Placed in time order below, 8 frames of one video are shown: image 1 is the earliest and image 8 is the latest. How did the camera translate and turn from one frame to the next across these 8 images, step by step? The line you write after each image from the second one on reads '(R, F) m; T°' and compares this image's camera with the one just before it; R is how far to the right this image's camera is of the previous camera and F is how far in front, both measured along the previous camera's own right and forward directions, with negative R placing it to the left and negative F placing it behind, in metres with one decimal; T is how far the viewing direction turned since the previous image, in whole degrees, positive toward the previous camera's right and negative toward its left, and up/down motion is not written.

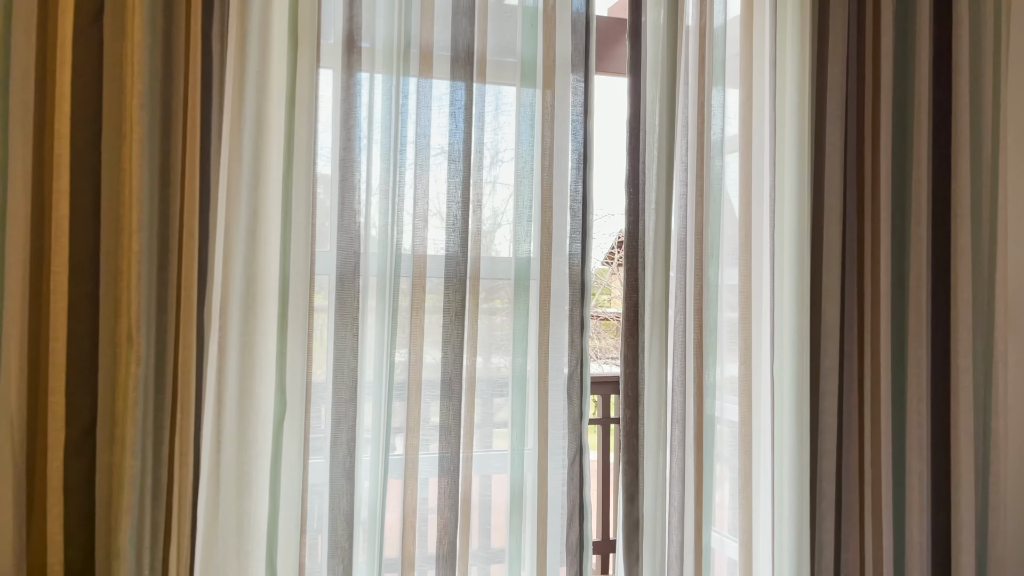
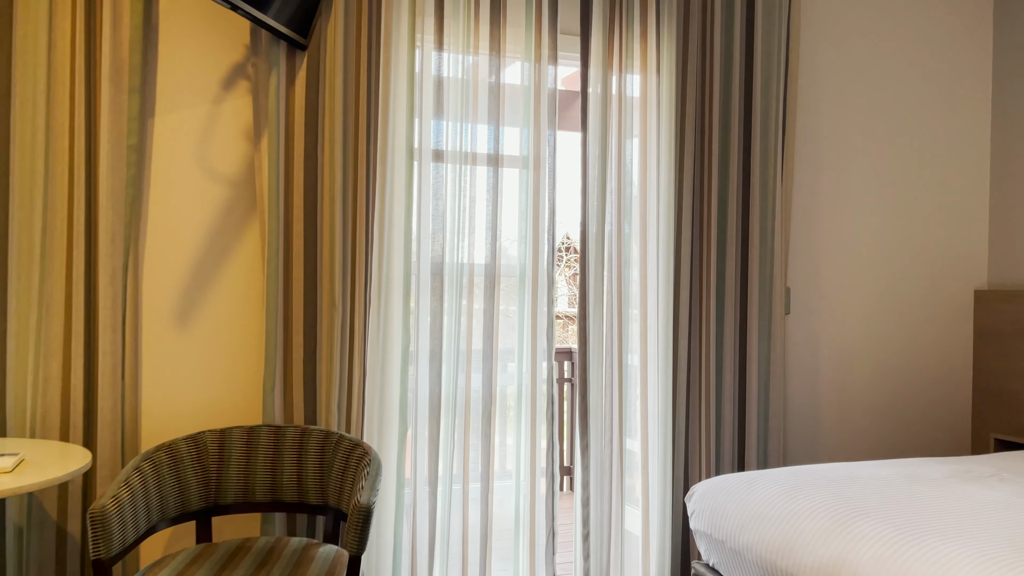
(-0.2, -1.1) m; +4°
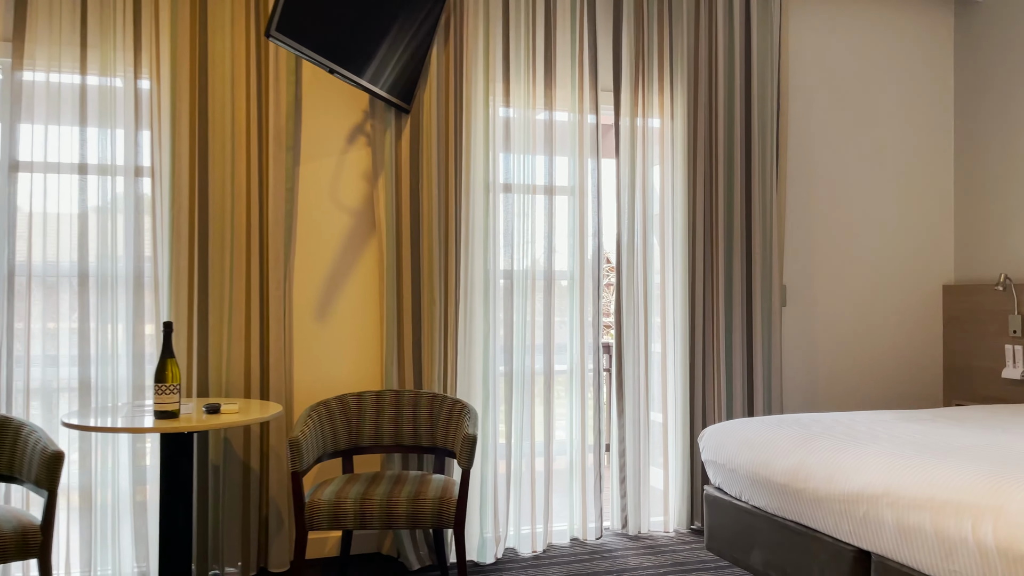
(-0.1, -0.7) m; -2°
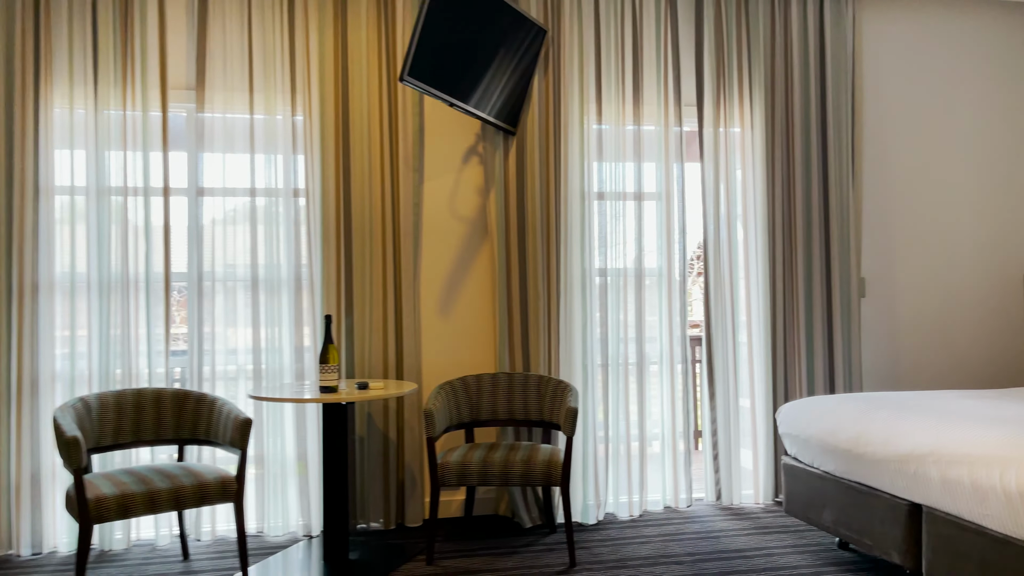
(0.0, -0.4) m; -7°
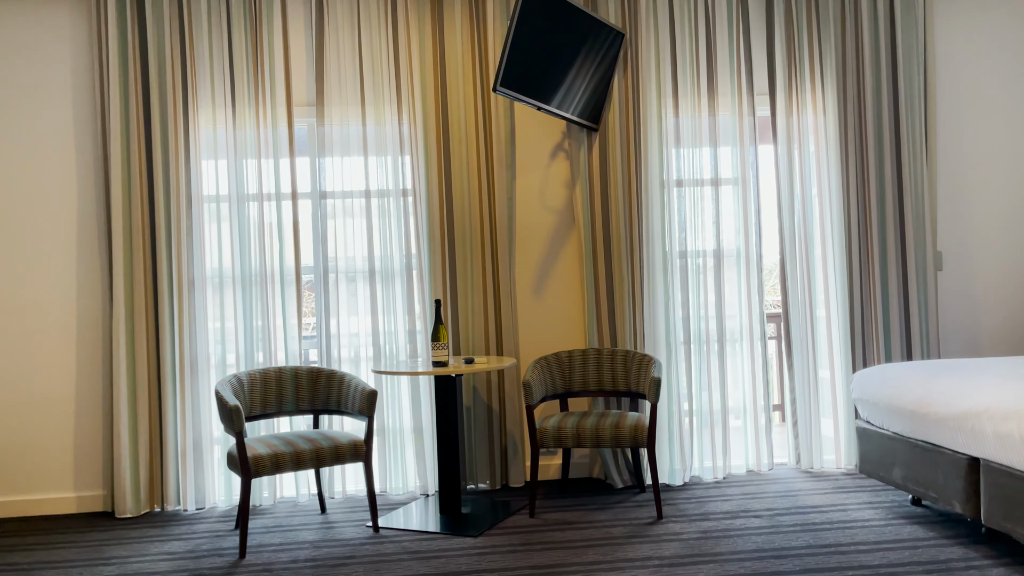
(0.0, -0.3) m; -6°
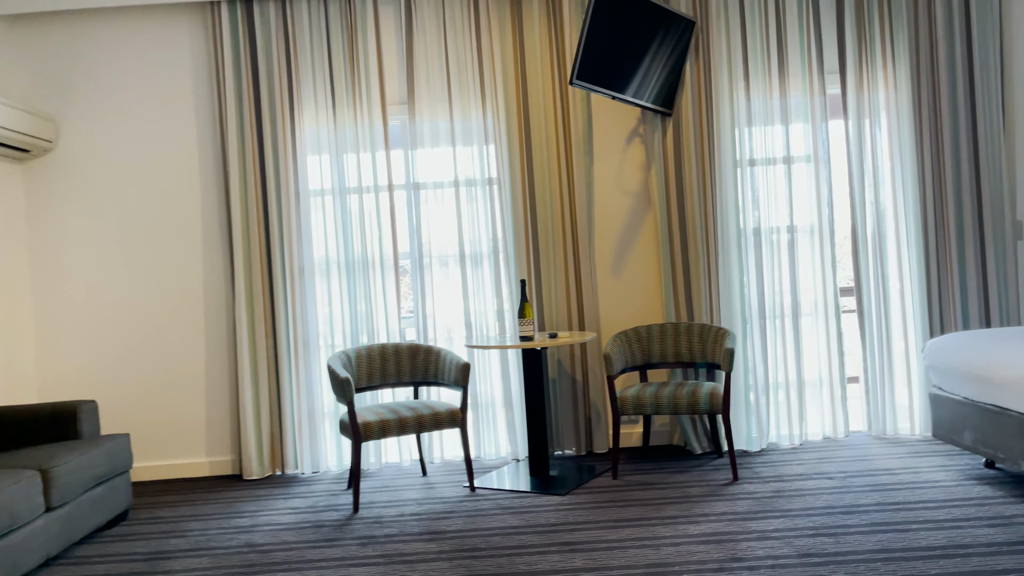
(0.0, -0.3) m; -6°
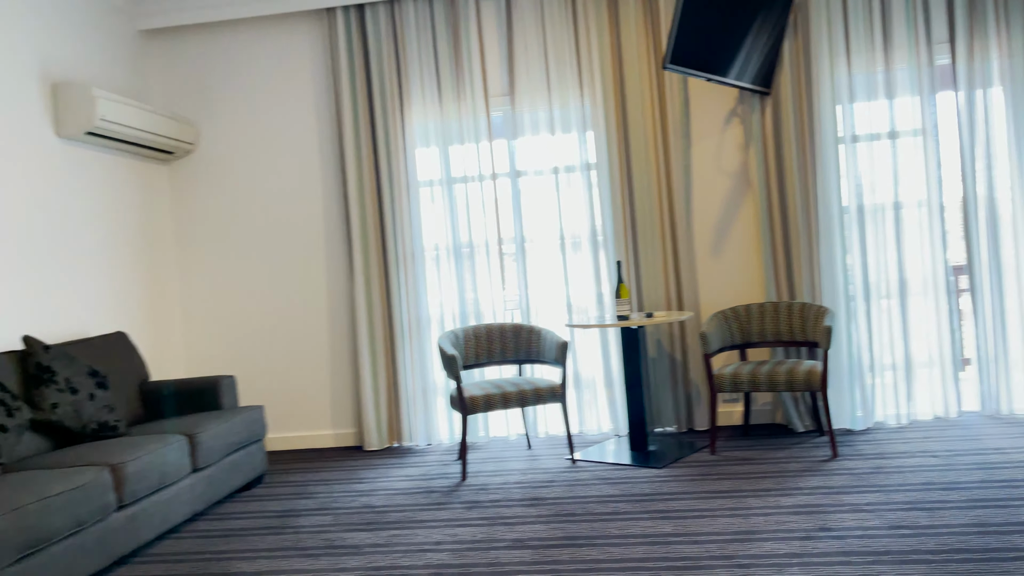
(+0.1, -0.1) m; -8°
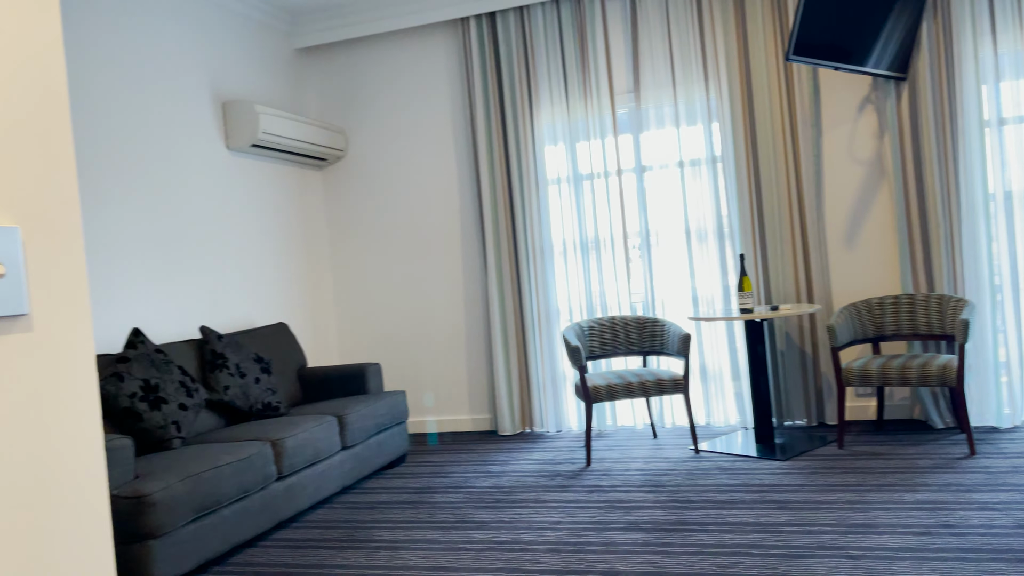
(+0.1, -0.1) m; -10°
